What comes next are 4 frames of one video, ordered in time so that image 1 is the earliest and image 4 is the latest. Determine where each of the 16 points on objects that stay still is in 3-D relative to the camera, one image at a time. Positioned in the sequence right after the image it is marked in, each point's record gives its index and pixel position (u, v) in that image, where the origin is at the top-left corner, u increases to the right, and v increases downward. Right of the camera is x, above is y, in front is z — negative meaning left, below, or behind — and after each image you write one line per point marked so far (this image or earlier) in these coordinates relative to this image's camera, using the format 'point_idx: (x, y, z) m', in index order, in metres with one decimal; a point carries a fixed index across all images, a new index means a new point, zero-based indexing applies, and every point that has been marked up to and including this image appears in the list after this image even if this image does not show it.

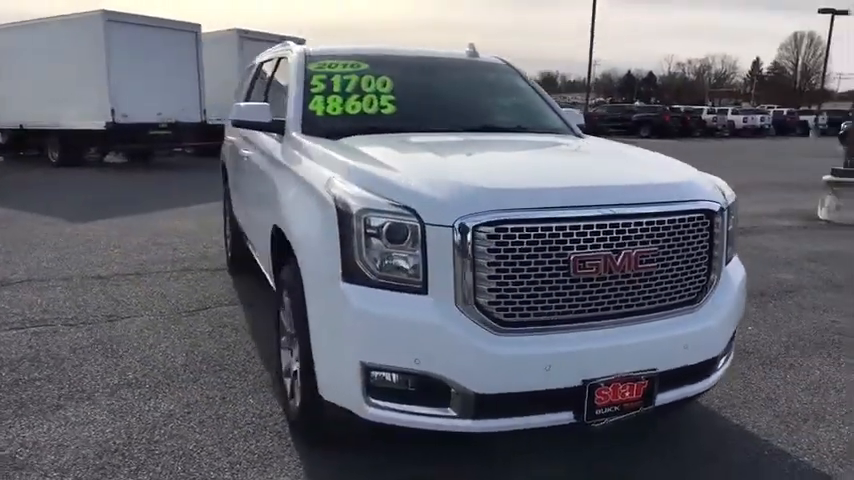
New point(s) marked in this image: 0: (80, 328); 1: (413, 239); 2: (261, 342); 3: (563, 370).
0: (-2.7, -0.7, +5.1) m
1: (0.0, 0.0, +2.7) m
2: (-1.2, -0.8, +4.8) m
3: (+0.6, -0.6, +2.8) m
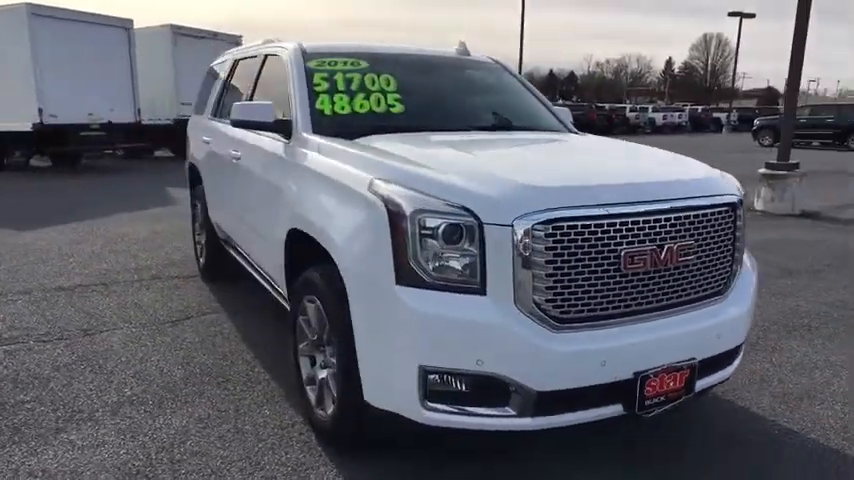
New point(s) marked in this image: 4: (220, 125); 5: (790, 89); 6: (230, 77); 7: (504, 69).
0: (-2.7, -0.8, +4.7) m
1: (+0.2, 0.0, +2.7) m
2: (-1.2, -0.8, +4.7) m
3: (+0.8, -0.5, +2.8) m
4: (-1.7, +1.0, +5.5) m
5: (+6.1, +2.5, +10.9) m
6: (-1.7, +1.4, +5.8) m
7: (+0.6, +1.4, +5.3) m
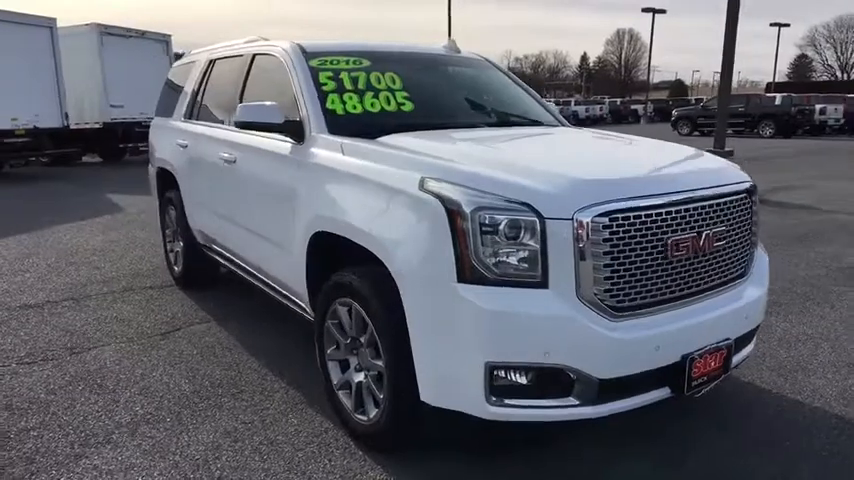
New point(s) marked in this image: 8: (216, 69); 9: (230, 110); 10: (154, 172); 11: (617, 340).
0: (-2.6, -0.9, +4.4) m
1: (+0.4, 0.0, +2.7) m
2: (-1.1, -0.8, +4.5) m
3: (+1.1, -0.5, +2.9) m
4: (-1.8, +0.9, +5.3) m
5: (+5.3, +2.8, +11.5) m
6: (-1.9, +1.4, +5.6) m
7: (+0.5, +1.4, +5.3) m
8: (-1.7, +1.4, +5.4) m
9: (-1.5, +1.0, +5.0) m
10: (-2.7, +0.7, +6.4) m
11: (+0.8, -0.4, +2.8) m
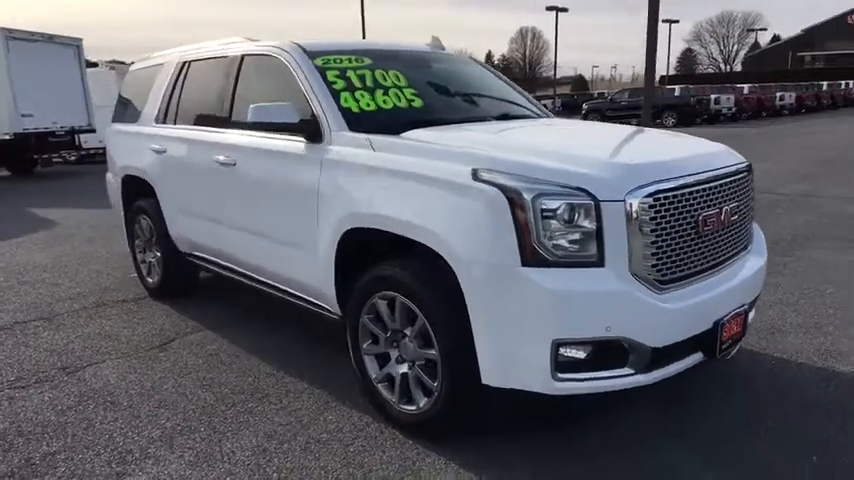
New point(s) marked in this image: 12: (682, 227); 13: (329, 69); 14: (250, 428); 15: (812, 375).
0: (-2.5, -1.0, +4.2) m
1: (+0.7, +0.1, +2.9) m
2: (-1.0, -0.8, +4.5) m
3: (+1.4, -0.4, +3.2) m
4: (-1.9, +0.9, +5.2) m
5: (+4.2, +3.1, +12.3) m
6: (-2.0, +1.3, +5.4) m
7: (+0.4, +1.5, +5.5) m
8: (-1.9, +1.4, +5.3) m
9: (-1.5, +1.0, +4.9) m
10: (-2.9, +0.6, +6.1) m
11: (+1.1, -0.3, +3.0) m
12: (+1.2, +0.1, +3.1) m
13: (-0.6, +1.1, +4.1) m
14: (-1.0, -1.0, +3.6) m
15: (+2.5, -0.9, +4.1) m
